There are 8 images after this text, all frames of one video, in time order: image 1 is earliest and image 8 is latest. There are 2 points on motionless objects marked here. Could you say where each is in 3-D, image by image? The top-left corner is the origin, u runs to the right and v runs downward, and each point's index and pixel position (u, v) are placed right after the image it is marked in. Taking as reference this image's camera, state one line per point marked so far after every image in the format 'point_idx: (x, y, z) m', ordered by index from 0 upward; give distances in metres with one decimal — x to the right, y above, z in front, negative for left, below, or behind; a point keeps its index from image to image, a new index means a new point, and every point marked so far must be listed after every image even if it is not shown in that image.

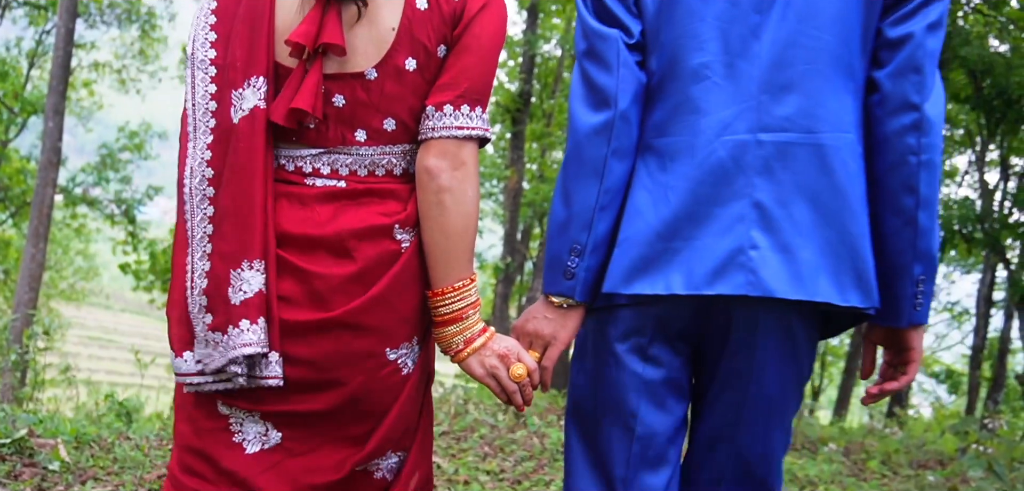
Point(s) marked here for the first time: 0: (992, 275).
0: (+8.8, -0.7, +16.9) m
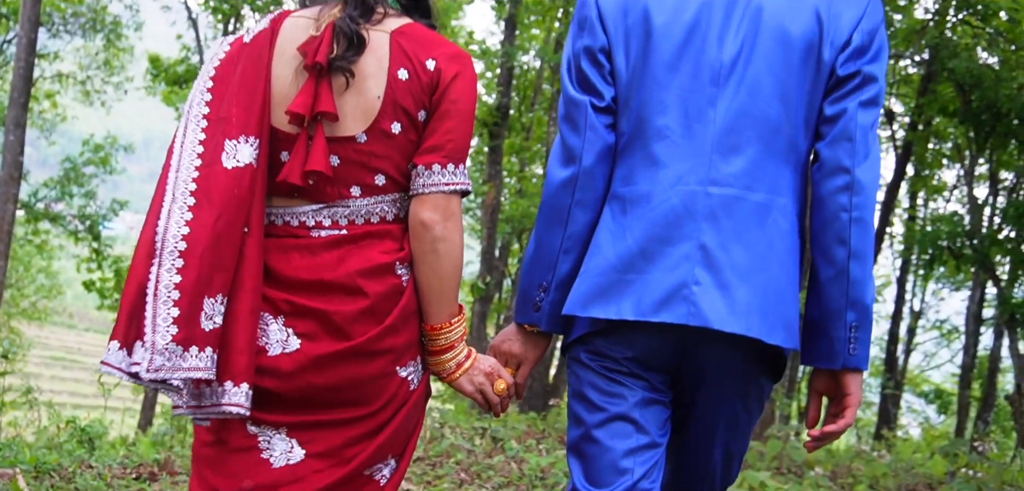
0: (+8.5, -1.0, +16.6) m
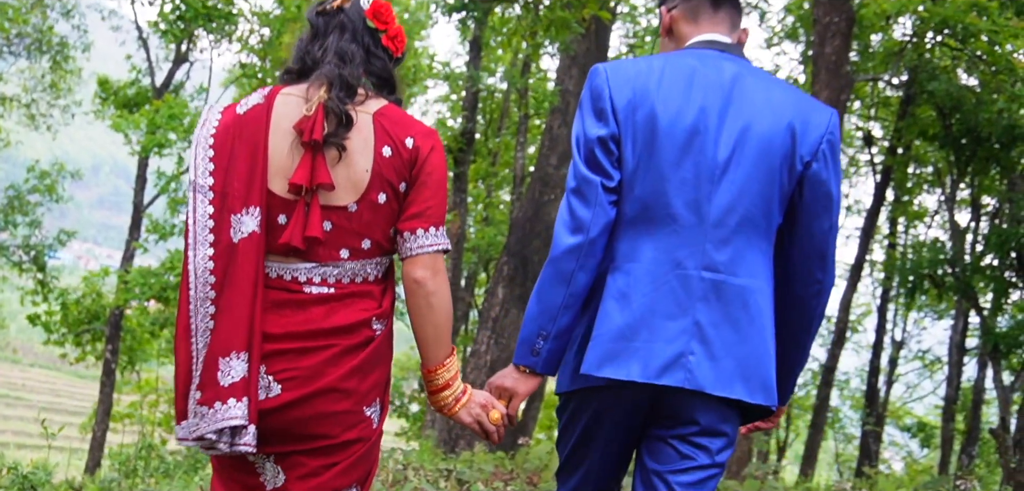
0: (+7.9, -1.4, +16.2) m
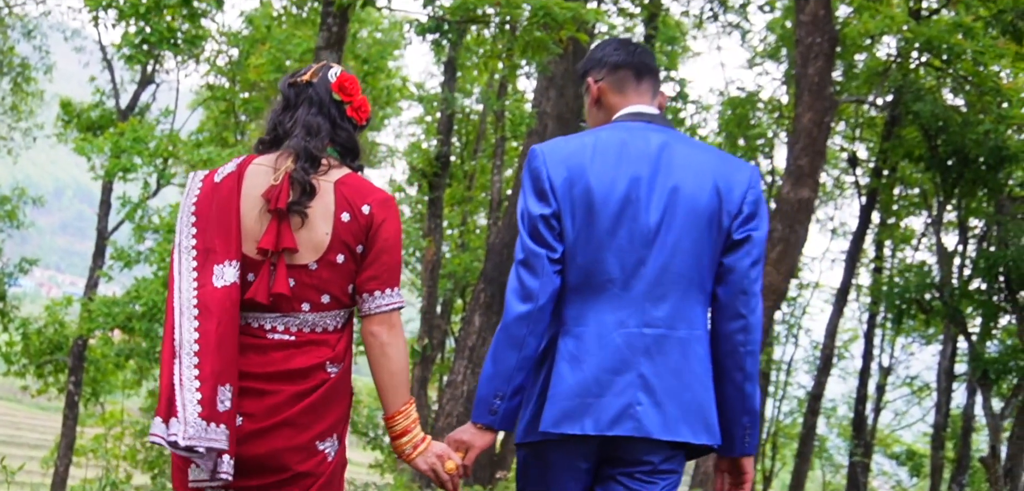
0: (+7.6, -1.7, +15.9) m
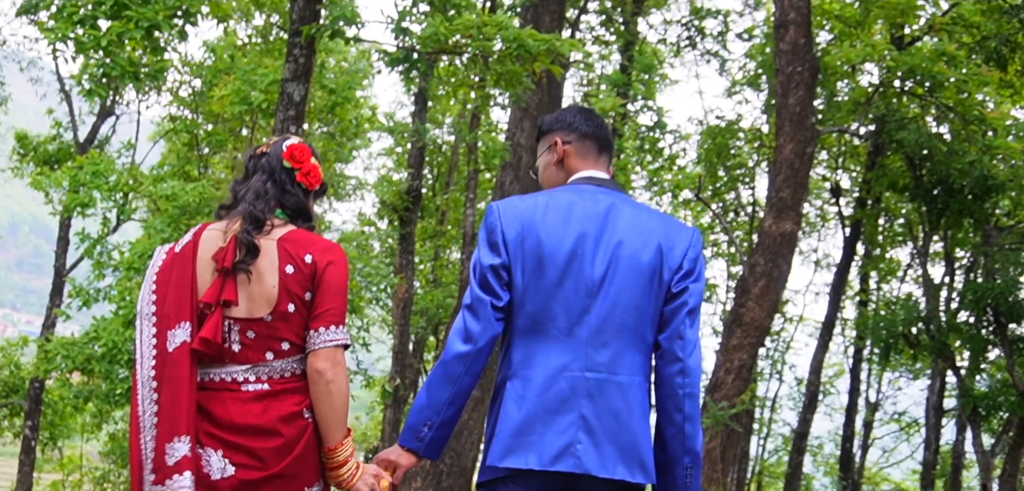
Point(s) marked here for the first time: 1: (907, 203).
0: (+7.2, -2.2, +15.6) m
1: (+6.6, +0.7, +15.4) m
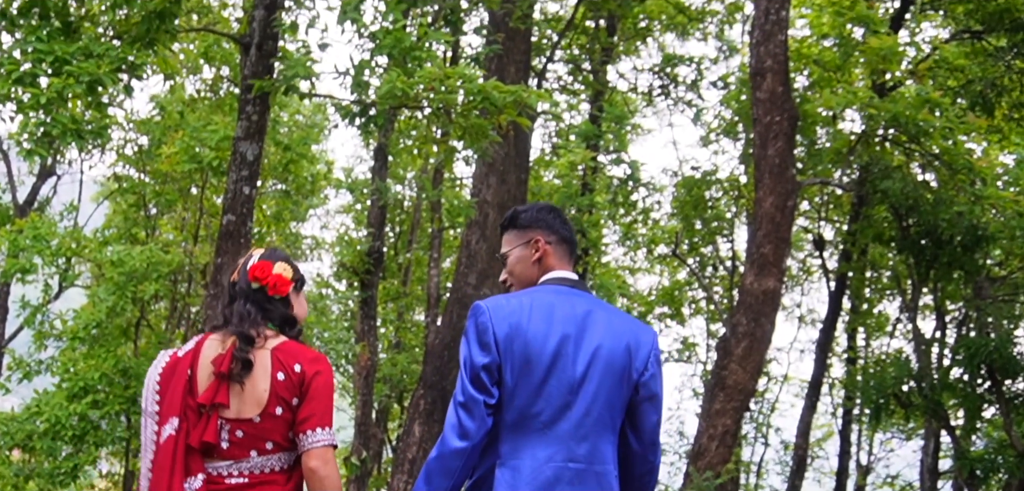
0: (+6.8, -2.9, +14.9) m
1: (+6.1, 0.0, +14.8) m
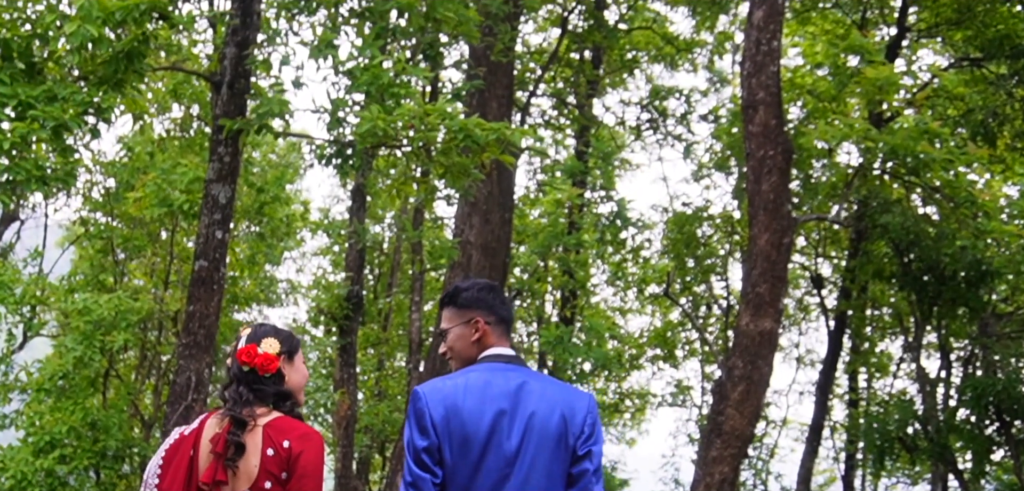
0: (+6.6, -3.4, +14.4) m
1: (+5.9, -0.5, +14.4) m
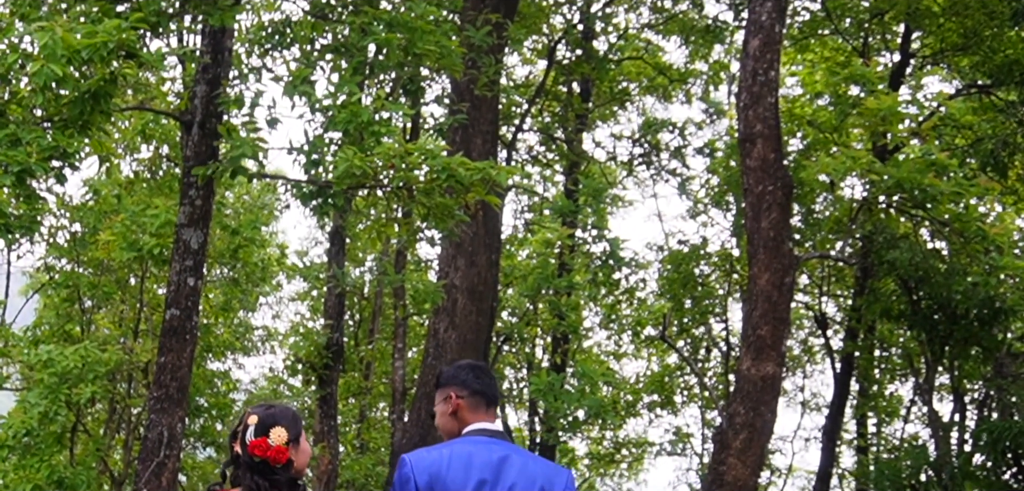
0: (+6.5, -3.9, +13.8) m
1: (+5.8, -0.9, +13.8) m
